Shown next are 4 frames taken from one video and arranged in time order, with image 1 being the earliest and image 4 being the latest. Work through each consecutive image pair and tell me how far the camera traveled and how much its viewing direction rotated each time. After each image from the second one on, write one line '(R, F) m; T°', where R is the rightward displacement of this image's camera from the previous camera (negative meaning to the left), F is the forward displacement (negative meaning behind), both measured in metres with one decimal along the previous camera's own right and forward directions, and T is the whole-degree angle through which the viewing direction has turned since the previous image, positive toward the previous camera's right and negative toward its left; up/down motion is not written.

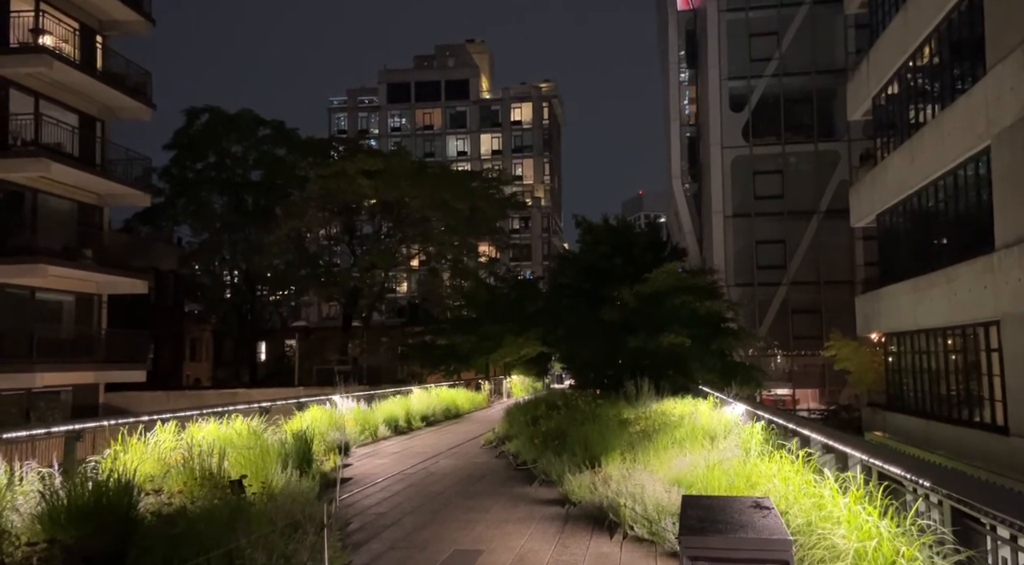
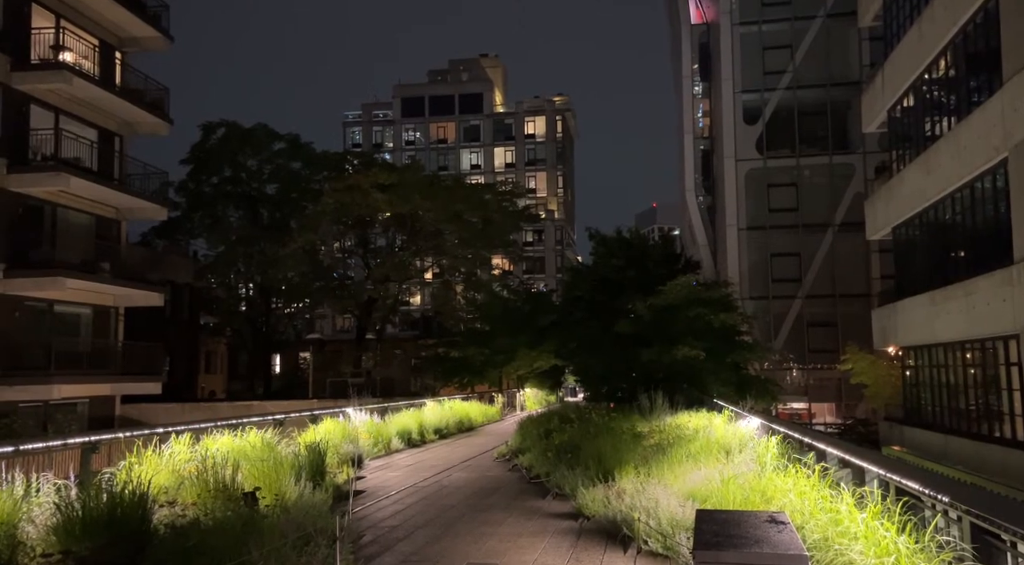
(0.0, 0.0) m; -1°
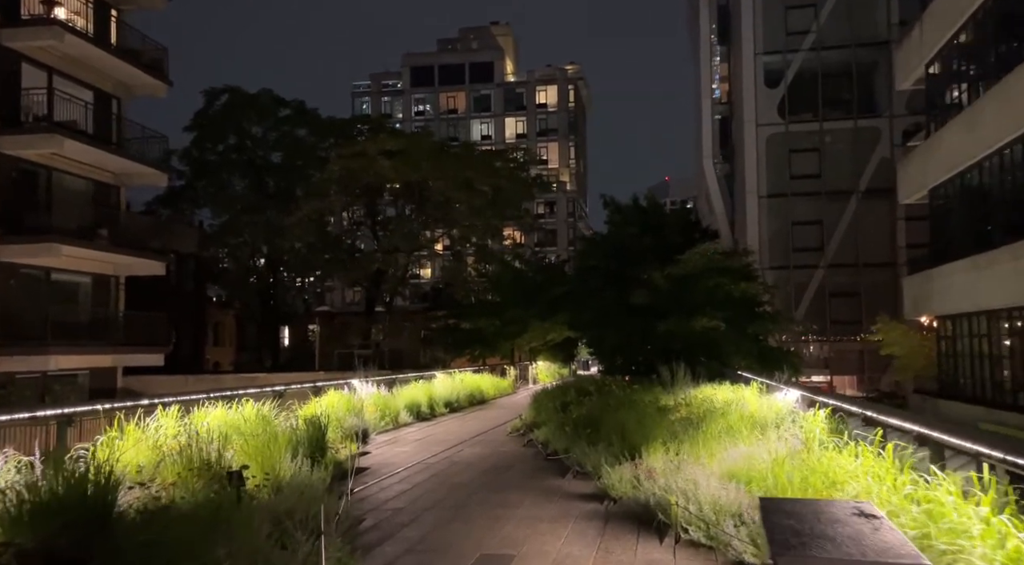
(-0.1, +0.9) m; -1°
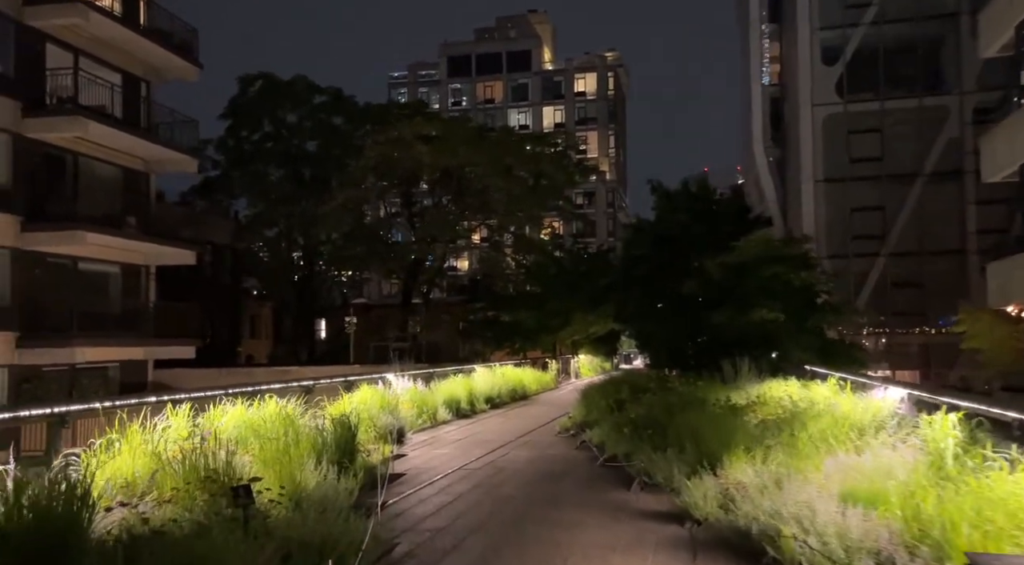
(-0.2, +1.2) m; -2°
